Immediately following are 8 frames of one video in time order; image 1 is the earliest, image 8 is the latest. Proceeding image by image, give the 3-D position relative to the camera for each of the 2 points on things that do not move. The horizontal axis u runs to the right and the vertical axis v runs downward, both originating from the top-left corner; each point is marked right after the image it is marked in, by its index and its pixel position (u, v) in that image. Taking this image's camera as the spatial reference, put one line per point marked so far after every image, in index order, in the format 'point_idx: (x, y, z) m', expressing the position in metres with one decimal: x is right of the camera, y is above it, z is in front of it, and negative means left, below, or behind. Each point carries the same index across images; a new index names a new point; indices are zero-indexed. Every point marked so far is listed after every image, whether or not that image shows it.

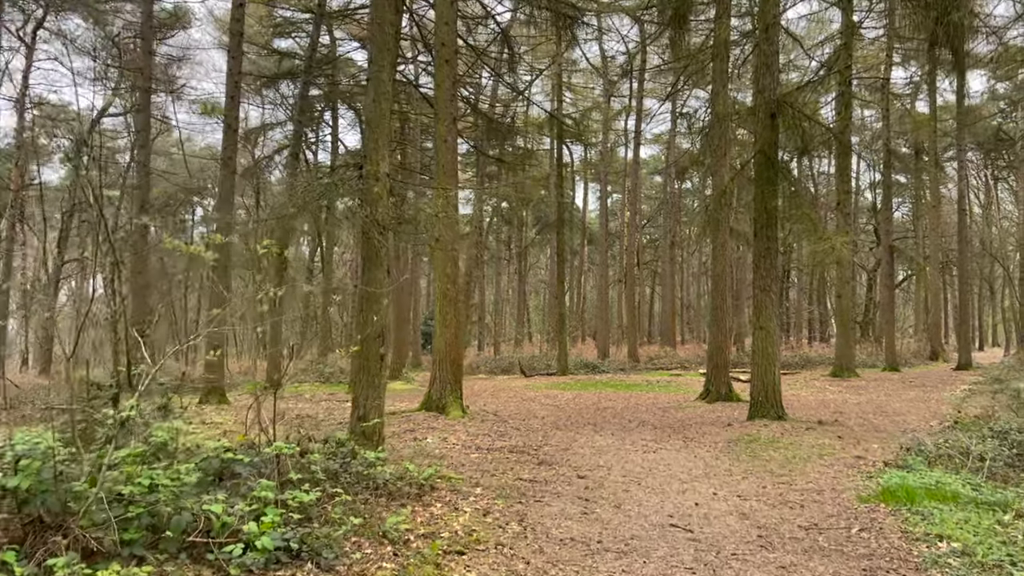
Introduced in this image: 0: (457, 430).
0: (-0.5, -1.2, +7.0) m
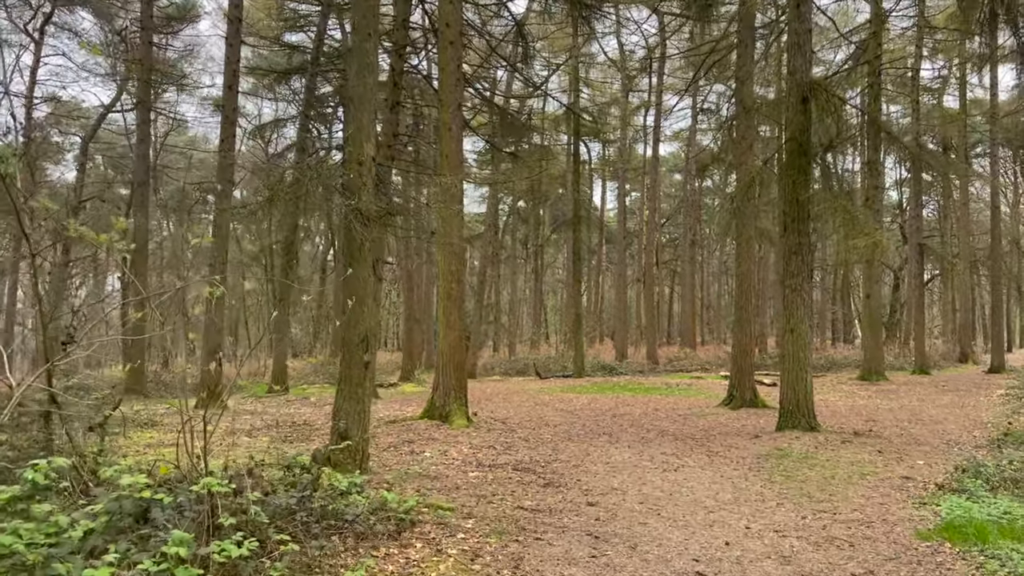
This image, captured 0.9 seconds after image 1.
0: (-0.4, -1.2, +6.4) m
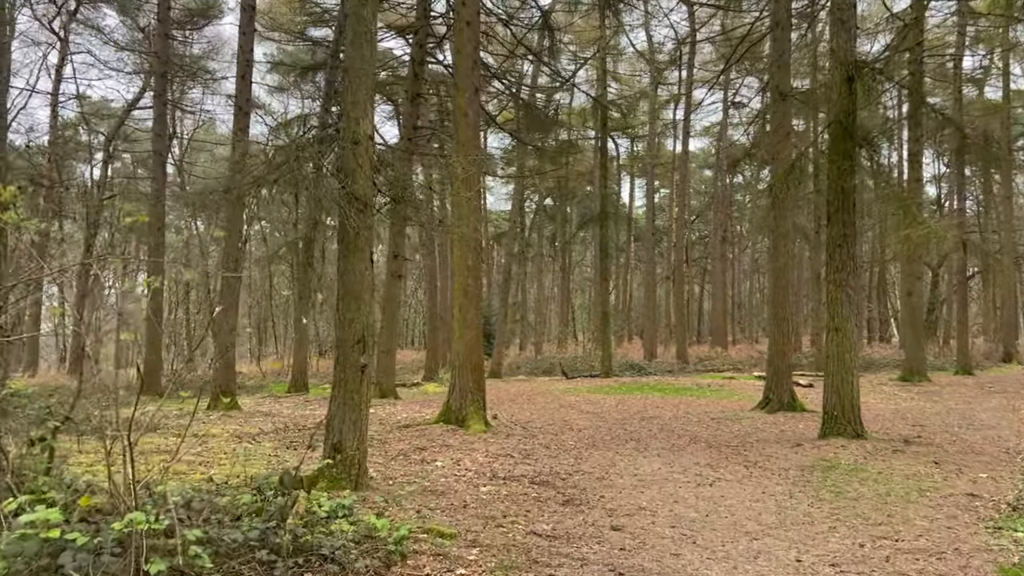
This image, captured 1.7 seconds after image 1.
0: (-0.3, -1.2, +6.0) m
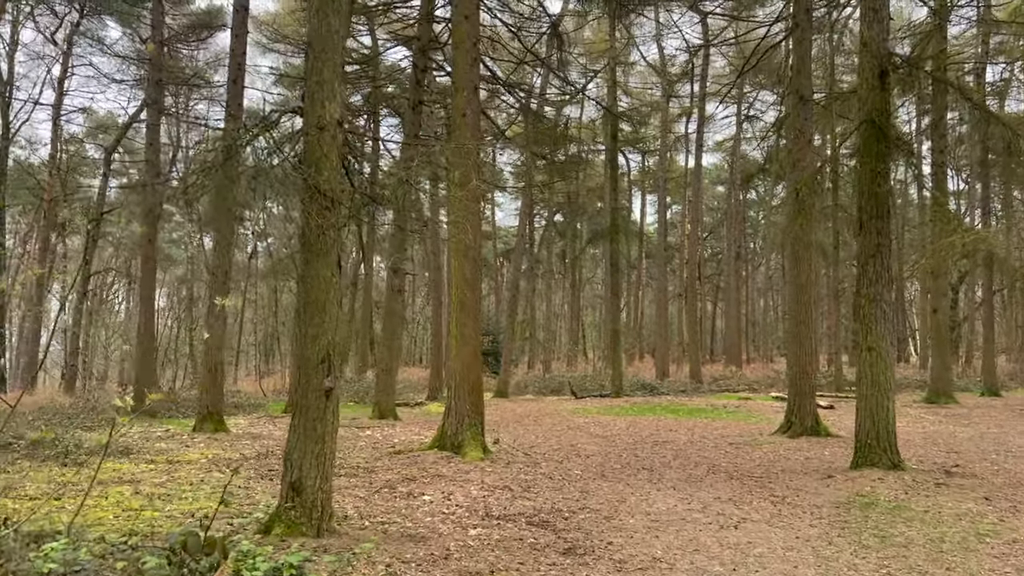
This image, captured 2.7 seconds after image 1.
0: (-0.3, -1.3, +5.4) m
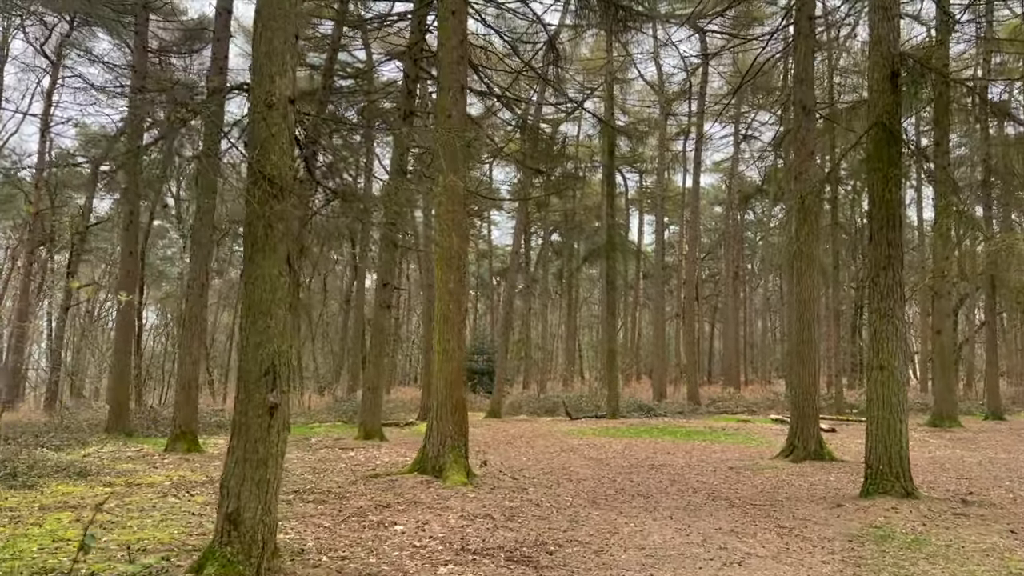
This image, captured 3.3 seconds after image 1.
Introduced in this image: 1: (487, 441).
0: (-0.4, -1.3, +5.0) m
1: (-0.4, -2.3, +12.5) m
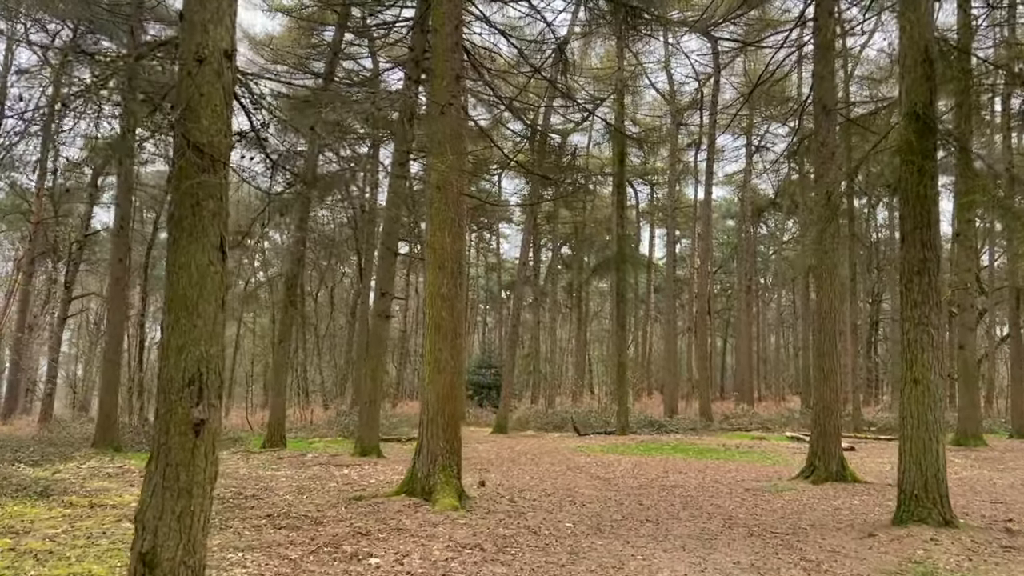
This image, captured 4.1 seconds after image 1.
0: (-0.4, -1.3, +4.5) m
1: (-0.3, -2.5, +11.9) m
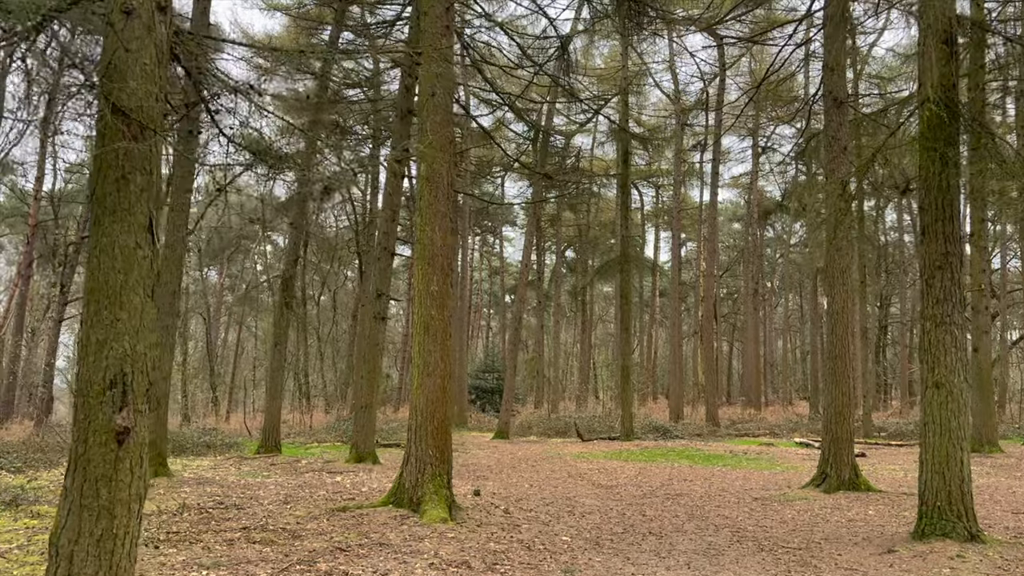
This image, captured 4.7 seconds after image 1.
0: (-0.5, -1.3, +4.1) m
1: (-0.3, -2.5, +11.6) m
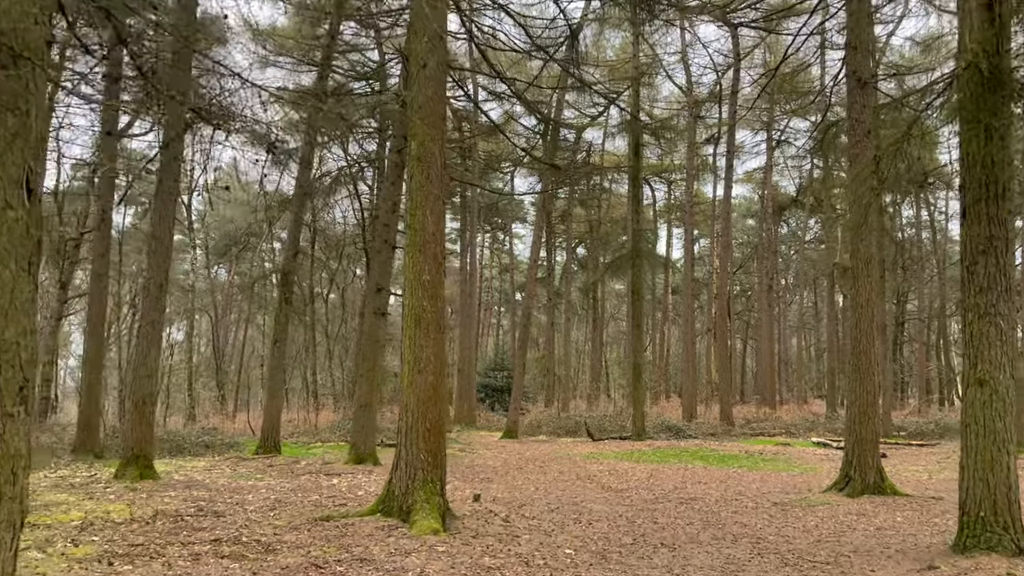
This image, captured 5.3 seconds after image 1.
0: (-0.5, -1.3, +3.7) m
1: (-0.2, -2.4, +11.2) m
